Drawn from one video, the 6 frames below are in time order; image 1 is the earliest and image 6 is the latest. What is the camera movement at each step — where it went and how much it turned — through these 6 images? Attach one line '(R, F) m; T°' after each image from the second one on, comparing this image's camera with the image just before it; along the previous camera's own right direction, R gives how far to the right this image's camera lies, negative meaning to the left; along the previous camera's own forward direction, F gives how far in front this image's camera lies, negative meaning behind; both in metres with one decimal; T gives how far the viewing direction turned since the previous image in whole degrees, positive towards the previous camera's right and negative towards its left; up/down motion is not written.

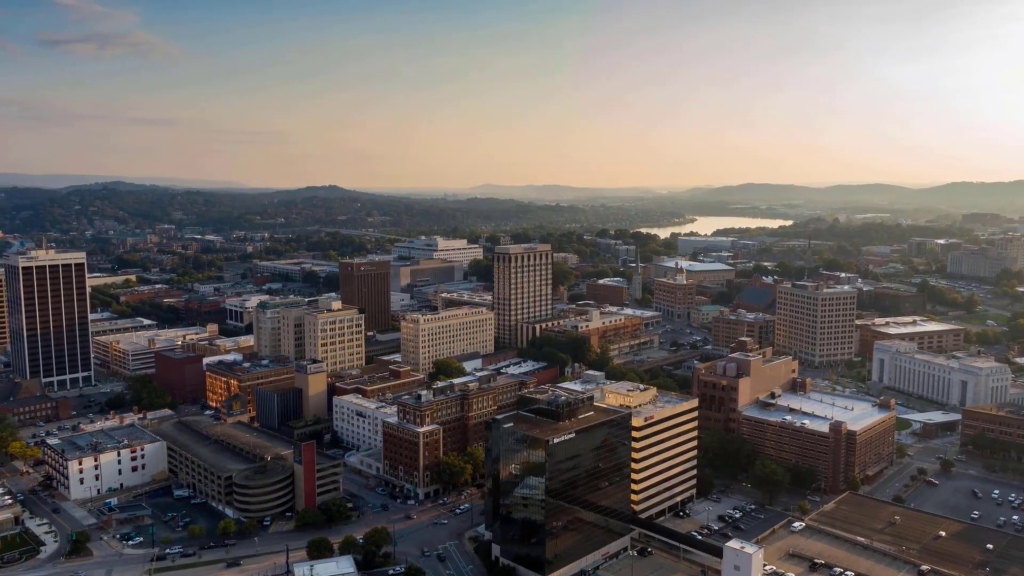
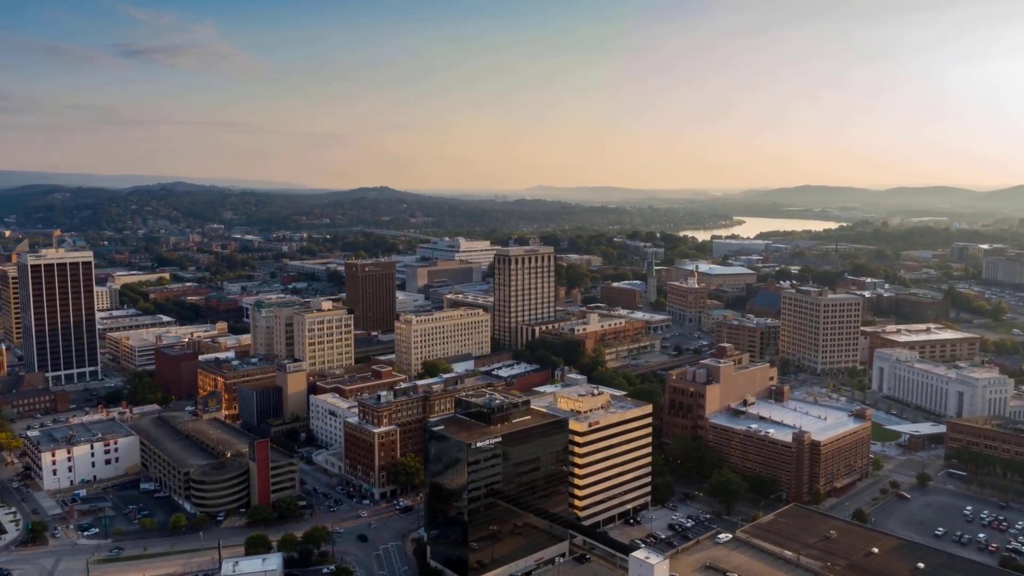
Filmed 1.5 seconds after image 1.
(+5.4, +0.3) m; -4°
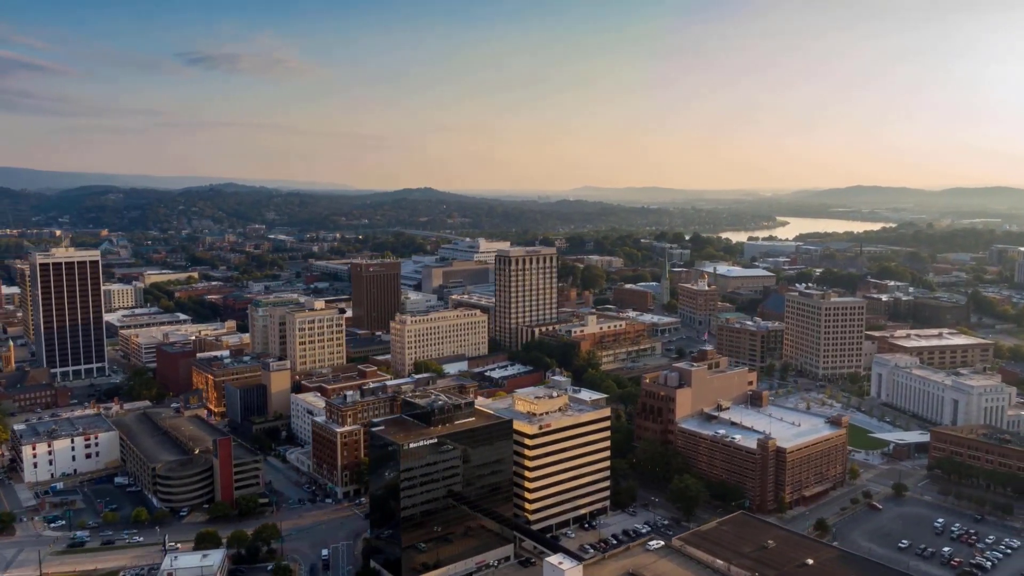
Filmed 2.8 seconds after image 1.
(+4.7, +0.3) m; -3°
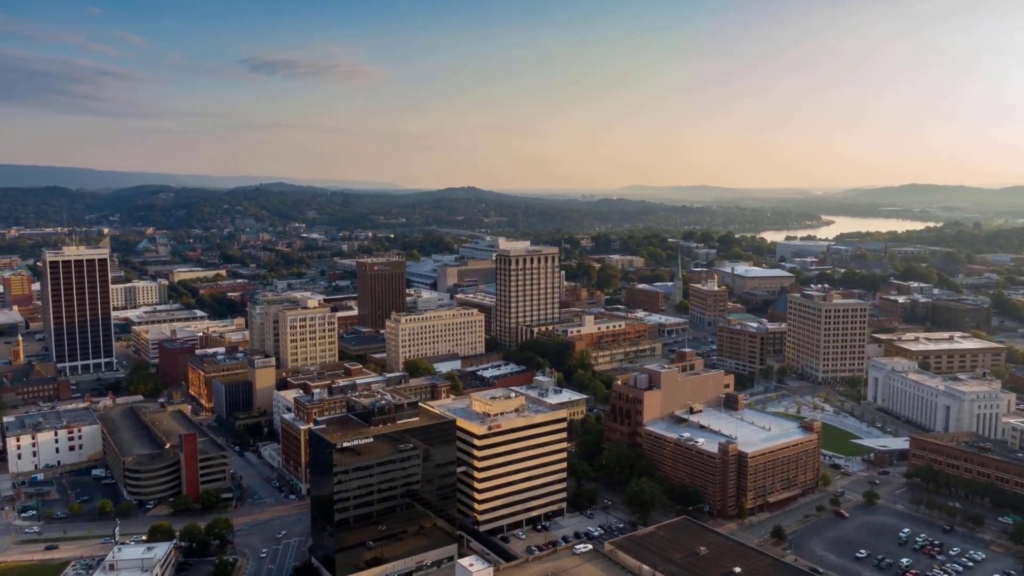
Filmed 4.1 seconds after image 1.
(+4.7, +0.3) m; -3°
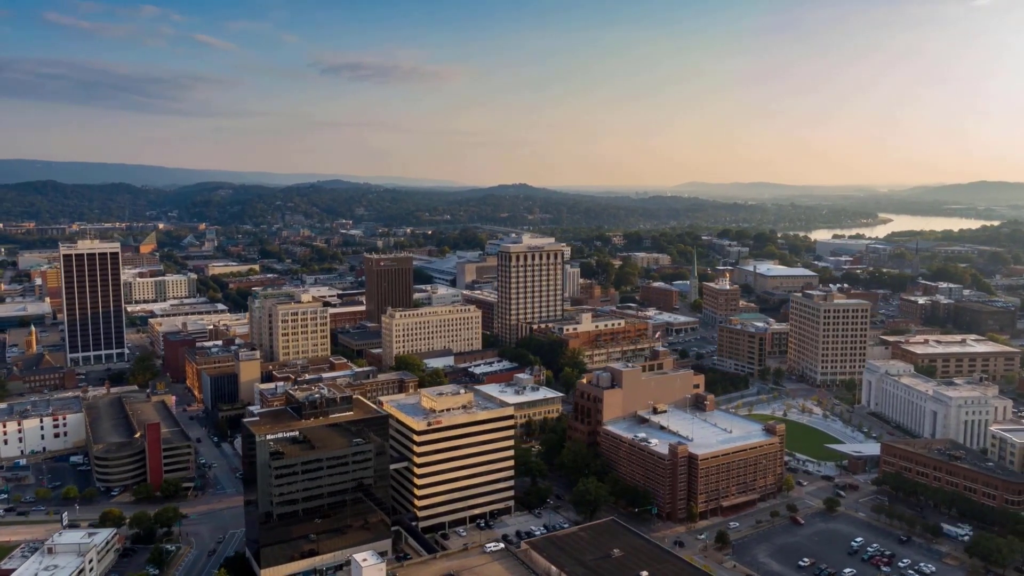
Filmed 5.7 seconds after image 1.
(+5.6, +0.4) m; -4°
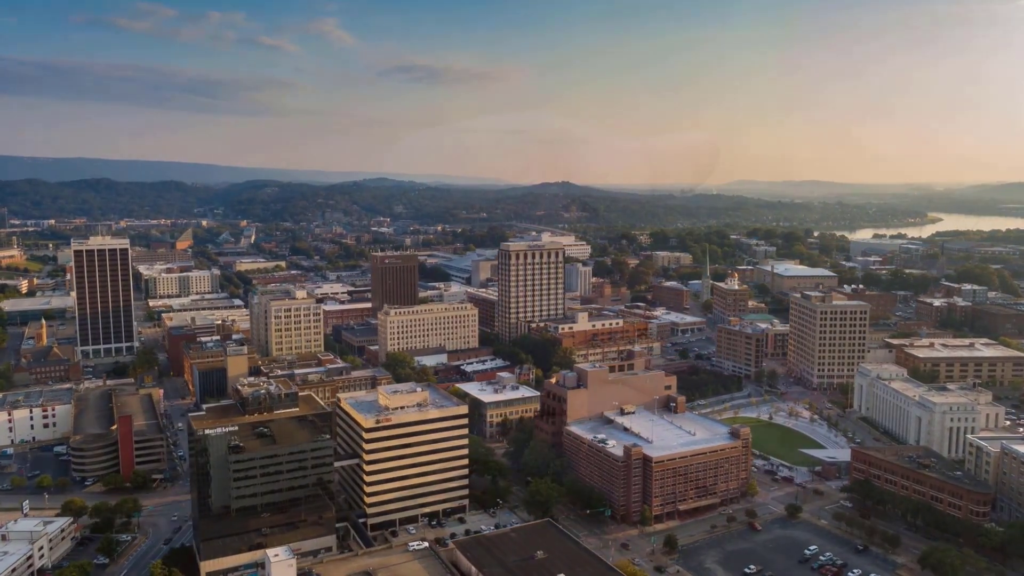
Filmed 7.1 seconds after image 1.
(+4.7, +0.3) m; -3°
